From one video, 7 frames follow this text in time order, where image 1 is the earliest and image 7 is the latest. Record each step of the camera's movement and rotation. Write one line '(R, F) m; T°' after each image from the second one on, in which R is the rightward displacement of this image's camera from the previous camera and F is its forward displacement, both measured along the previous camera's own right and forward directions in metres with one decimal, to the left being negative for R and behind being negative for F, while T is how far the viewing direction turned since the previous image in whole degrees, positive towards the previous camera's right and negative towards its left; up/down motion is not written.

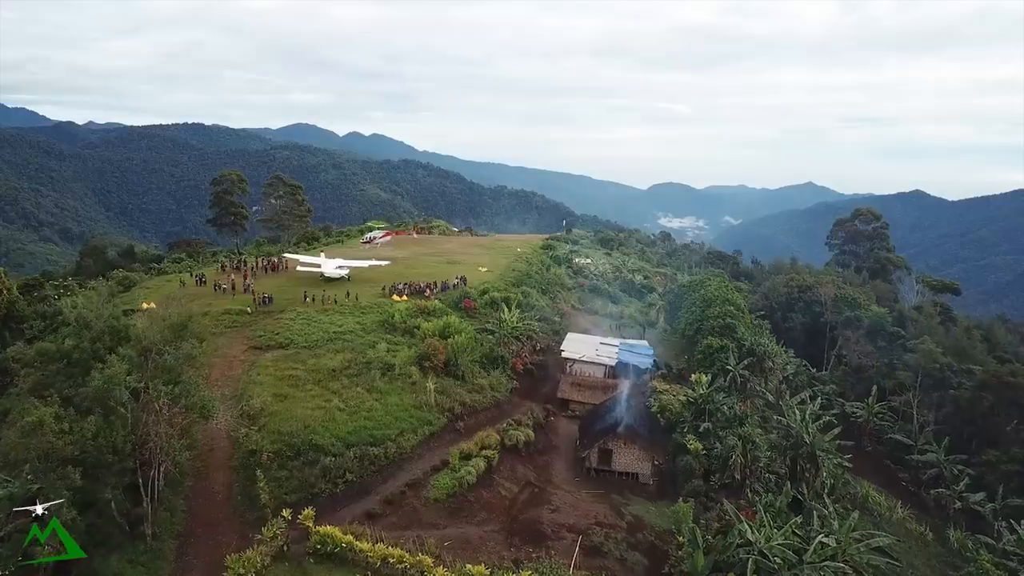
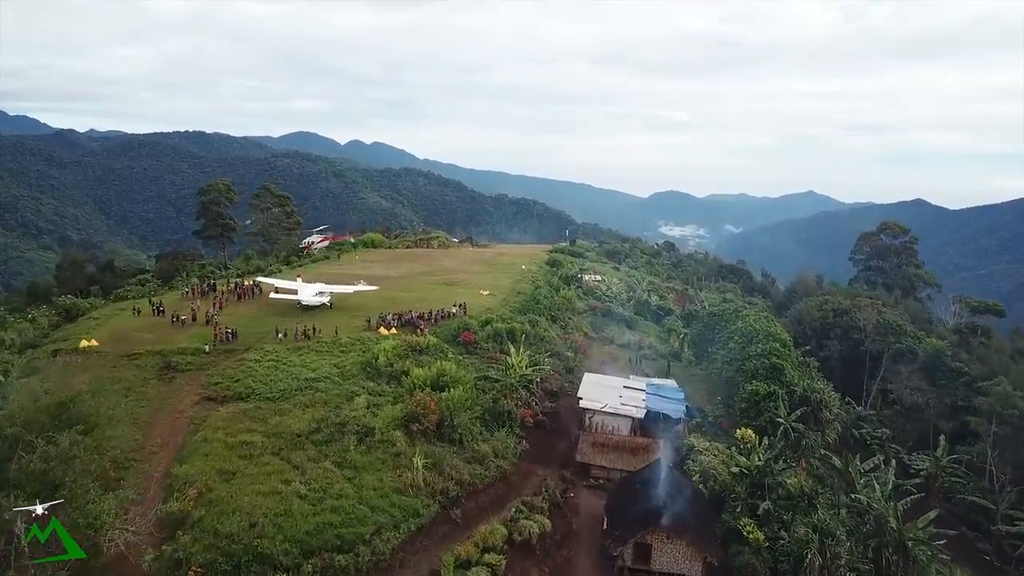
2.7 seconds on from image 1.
(-0.3, +6.2) m; 0°
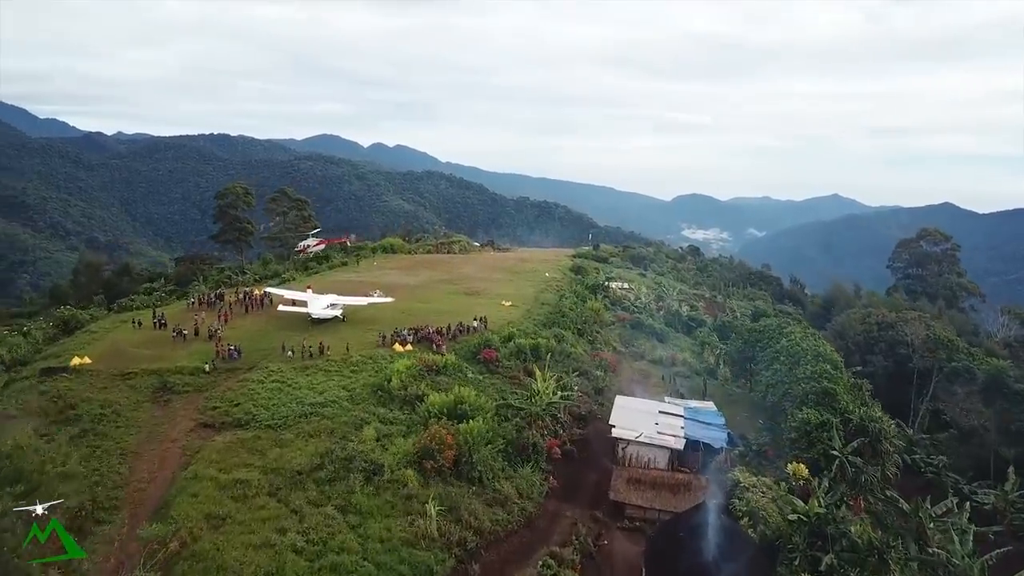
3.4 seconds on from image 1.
(-0.2, +2.8) m; -2°
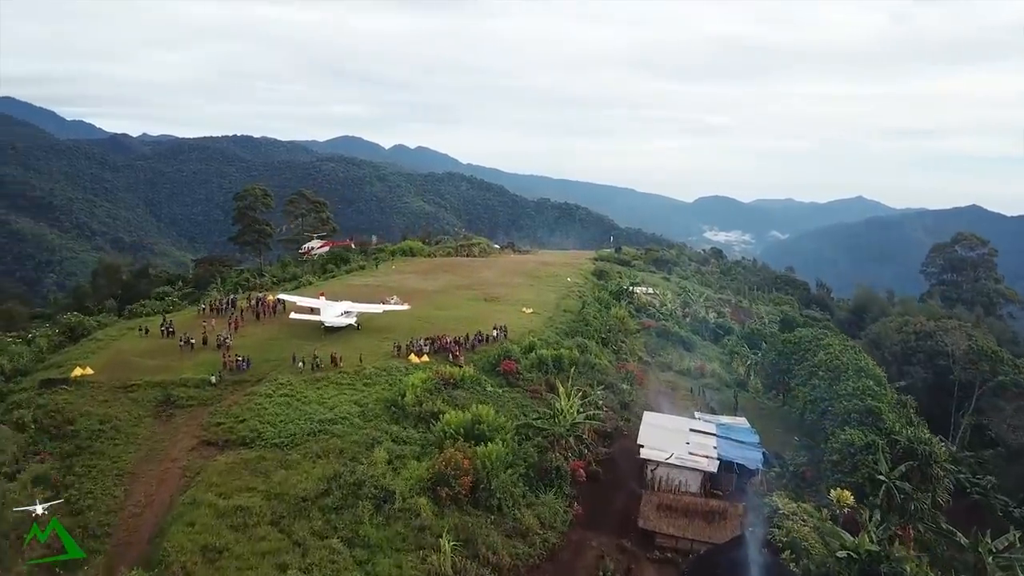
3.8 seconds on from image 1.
(-0.1, +1.7) m; -1°
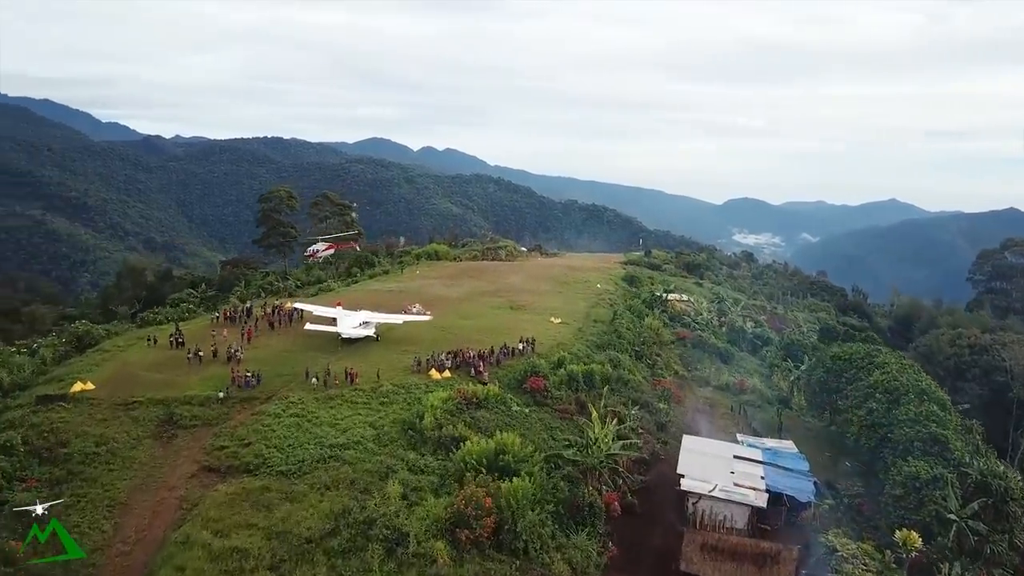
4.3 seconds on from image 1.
(-0.1, +2.3) m; -2°
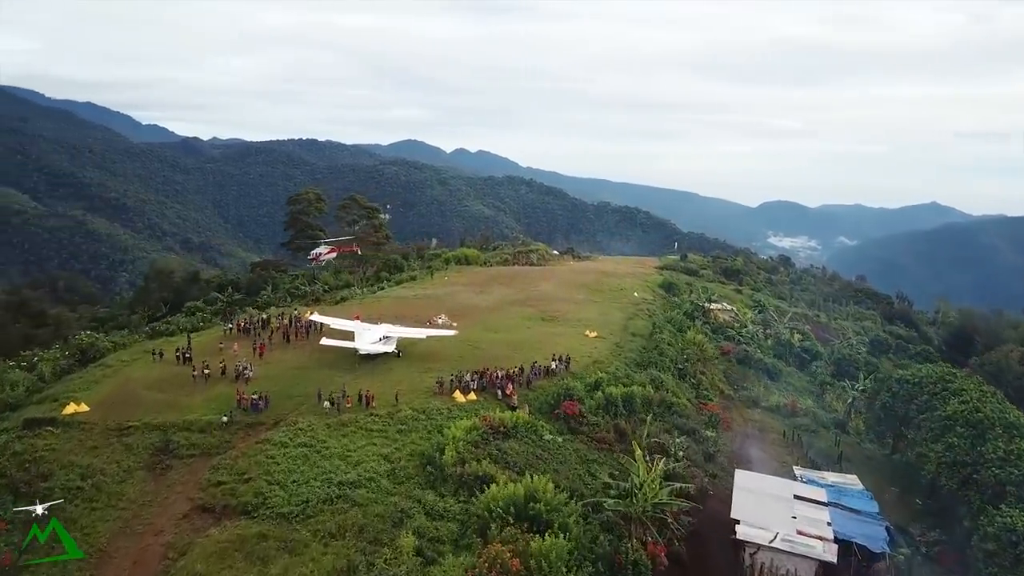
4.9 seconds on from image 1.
(0.0, +2.8) m; -2°
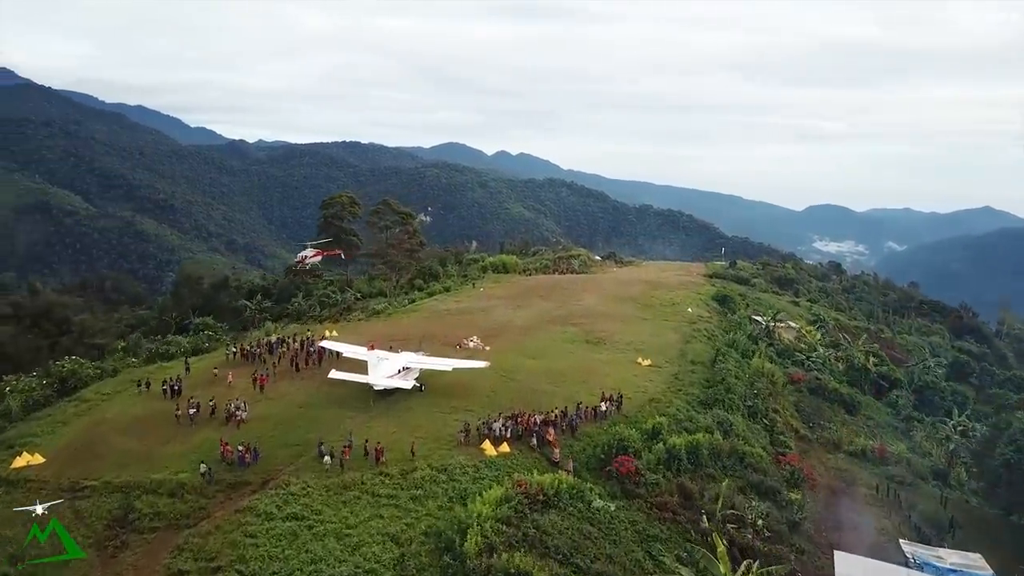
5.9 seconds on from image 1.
(-0.1, +4.9) m; -3°
